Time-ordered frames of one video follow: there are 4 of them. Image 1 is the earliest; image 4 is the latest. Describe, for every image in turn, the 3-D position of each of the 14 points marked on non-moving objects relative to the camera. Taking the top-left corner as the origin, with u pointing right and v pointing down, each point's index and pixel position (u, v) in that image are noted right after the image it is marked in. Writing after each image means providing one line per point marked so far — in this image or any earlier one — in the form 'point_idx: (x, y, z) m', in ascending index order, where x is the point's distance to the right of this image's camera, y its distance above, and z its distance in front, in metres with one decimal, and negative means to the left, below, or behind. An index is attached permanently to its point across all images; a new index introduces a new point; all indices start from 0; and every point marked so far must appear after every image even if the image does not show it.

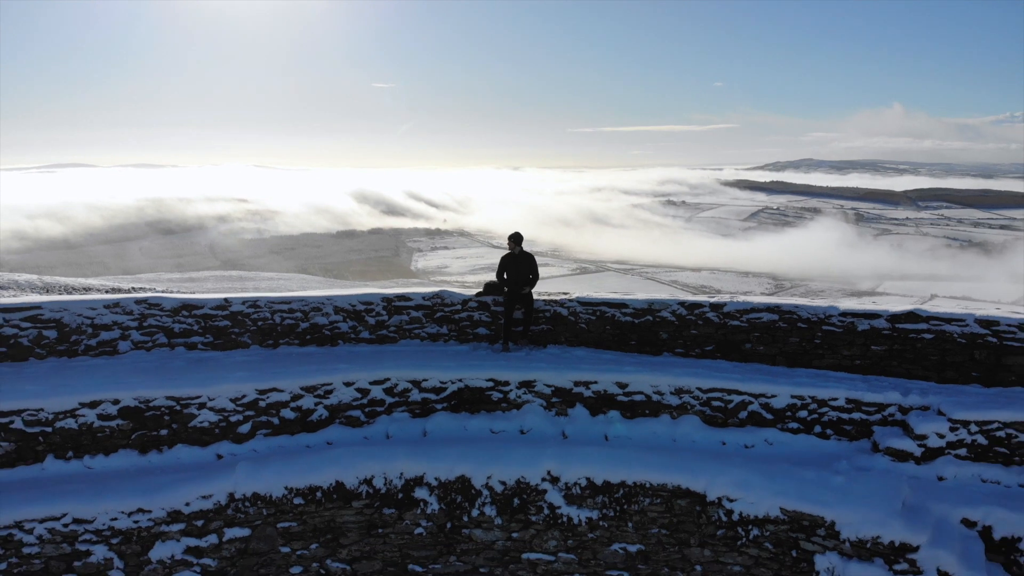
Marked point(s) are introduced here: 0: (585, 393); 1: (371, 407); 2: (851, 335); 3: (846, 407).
0: (+0.6, -0.8, +4.7) m
1: (-1.2, -1.0, +4.7) m
2: (+2.8, -0.4, +4.8) m
3: (+2.5, -0.9, +4.5) m
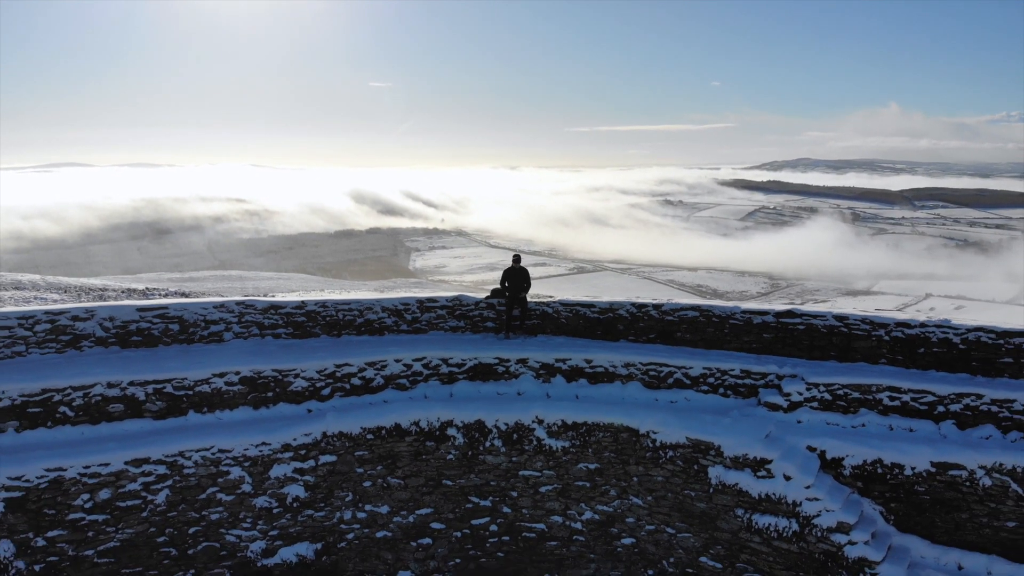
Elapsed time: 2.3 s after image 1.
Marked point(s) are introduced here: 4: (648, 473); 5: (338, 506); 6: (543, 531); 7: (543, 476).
0: (+0.6, -0.9, +6.7) m
1: (-1.2, -1.0, +6.7) m
2: (+2.8, -0.4, +6.8) m
3: (+2.5, -1.0, +6.4) m
4: (+1.4, -1.9, +5.8) m
5: (-1.8, -2.3, +6.0) m
6: (+0.3, -2.6, +6.0) m
7: (+0.3, -2.0, +6.0) m
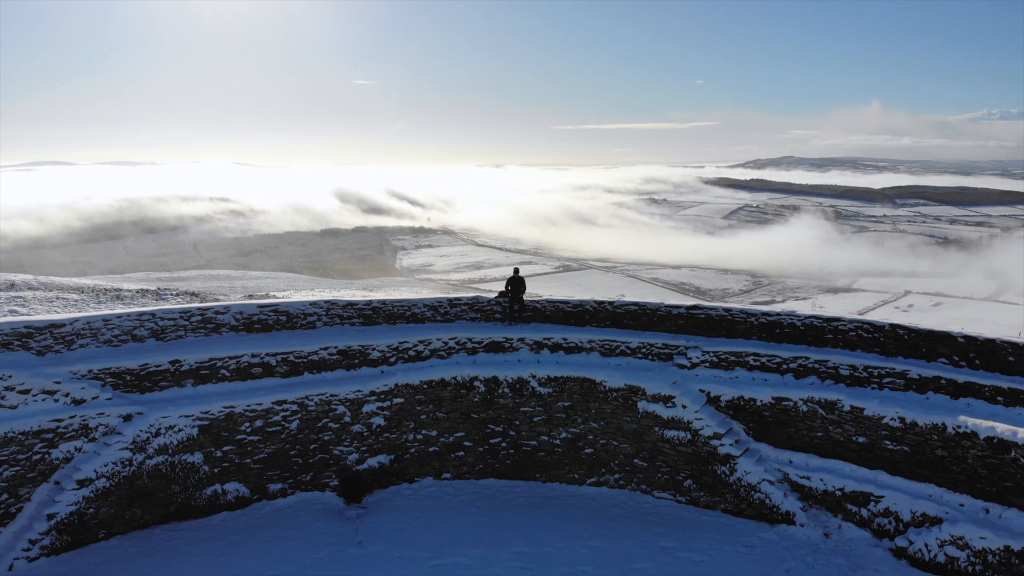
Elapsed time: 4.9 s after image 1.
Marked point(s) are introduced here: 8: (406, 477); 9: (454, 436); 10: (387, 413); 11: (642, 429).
0: (+0.6, -1.0, +10.1) m
1: (-1.1, -1.1, +10.0) m
2: (+2.8, -0.5, +10.2) m
3: (+2.6, -1.0, +9.9) m
4: (+1.5, -1.9, +9.2) m
5: (-1.8, -2.4, +9.4) m
6: (+0.4, -2.6, +9.4) m
7: (+0.4, -2.0, +9.4) m
8: (-1.8, -3.2, +9.4) m
9: (-1.0, -2.5, +9.4) m
10: (-2.1, -2.1, +9.3) m
11: (+2.1, -2.2, +9.1) m
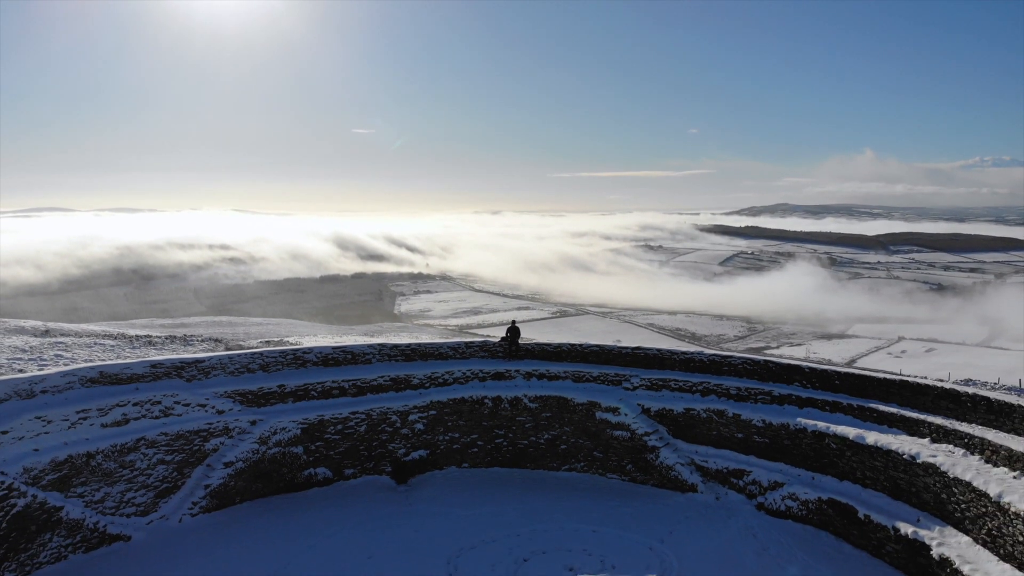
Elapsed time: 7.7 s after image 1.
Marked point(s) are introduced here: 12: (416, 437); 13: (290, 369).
0: (+0.6, -2.2, +14.5) m
1: (-1.2, -2.3, +14.5) m
2: (+2.8, -1.7, +14.8) m
3: (+2.5, -2.2, +14.3) m
4: (+1.4, -3.1, +13.6) m
5: (-1.8, -3.5, +13.7) m
6: (+0.4, -3.8, +13.8) m
7: (+0.3, -3.2, +13.8) m
8: (-1.8, -4.3, +13.7) m
9: (-1.0, -3.6, +13.8) m
10: (-2.1, -3.2, +13.6) m
11: (+2.0, -3.4, +13.5) m
12: (-2.3, -3.6, +13.6) m
13: (-5.7, -2.1, +14.5) m
